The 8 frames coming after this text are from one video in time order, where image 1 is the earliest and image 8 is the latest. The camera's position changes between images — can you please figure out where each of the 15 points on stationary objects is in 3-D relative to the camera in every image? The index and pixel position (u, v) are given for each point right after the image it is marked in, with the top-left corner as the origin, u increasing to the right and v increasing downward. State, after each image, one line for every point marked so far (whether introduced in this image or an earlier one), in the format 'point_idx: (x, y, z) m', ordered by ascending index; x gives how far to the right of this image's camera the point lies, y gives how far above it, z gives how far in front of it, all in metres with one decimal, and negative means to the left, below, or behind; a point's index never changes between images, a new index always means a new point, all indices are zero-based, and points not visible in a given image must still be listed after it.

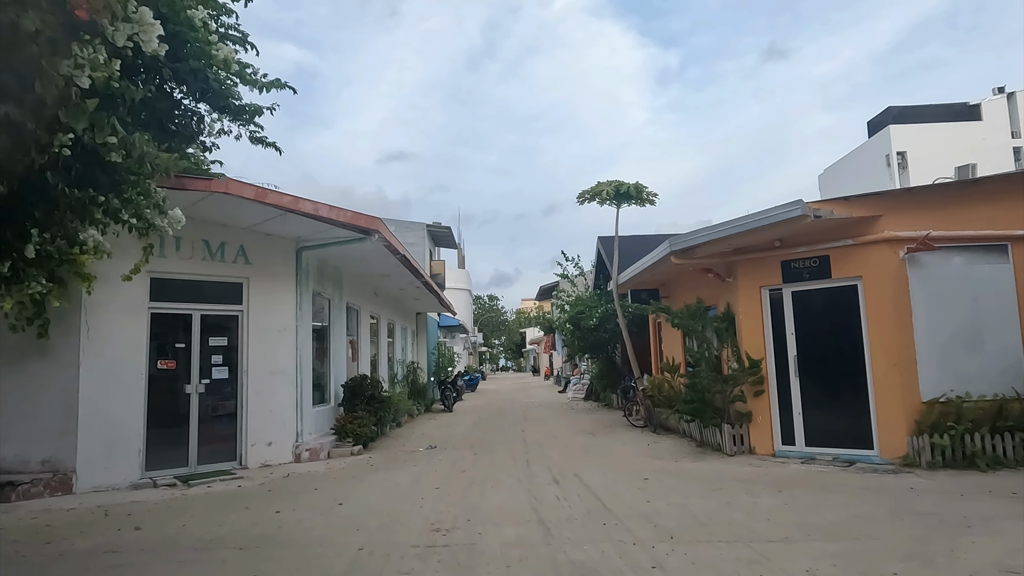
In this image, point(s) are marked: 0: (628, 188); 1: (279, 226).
0: (+2.3, +2.0, +12.9) m
1: (-3.0, +0.8, +8.7) m
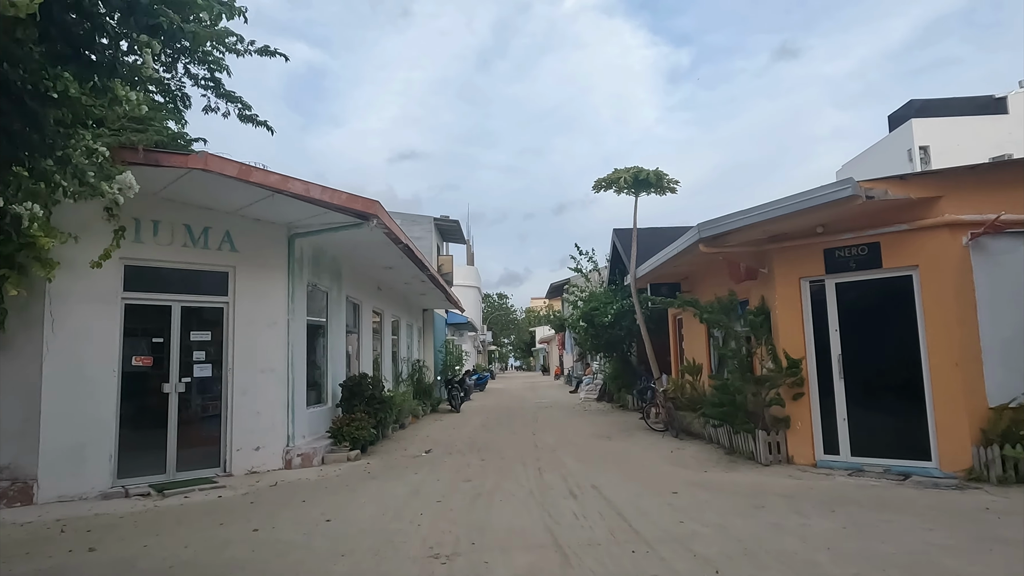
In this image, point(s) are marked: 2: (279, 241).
0: (+2.5, +2.1, +12.1) m
1: (-2.9, +0.9, +7.9) m
2: (-3.0, +0.6, +8.4) m
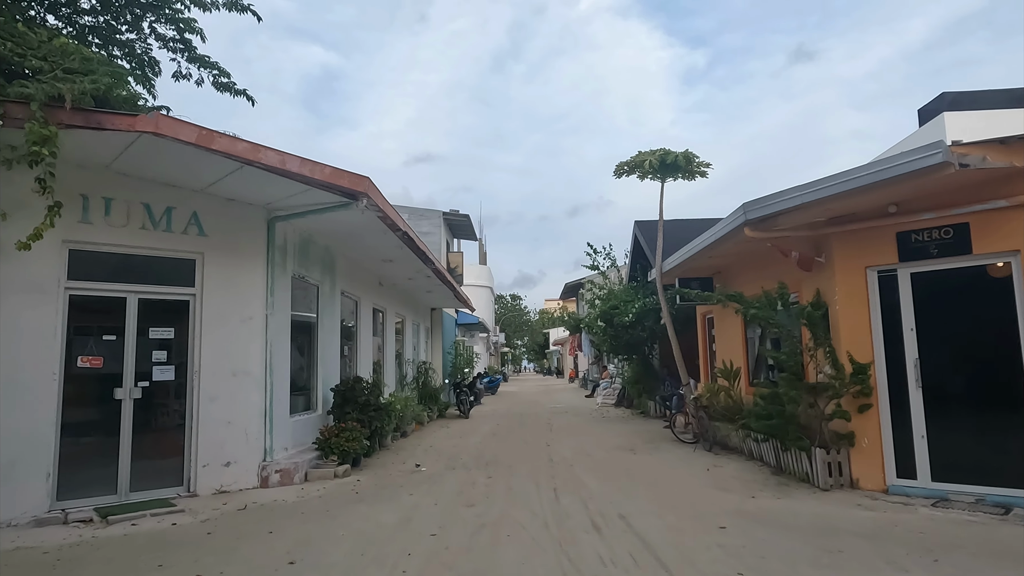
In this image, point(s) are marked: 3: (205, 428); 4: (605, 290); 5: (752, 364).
0: (+2.7, +2.1, +10.9) m
1: (-2.8, +1.0, +6.8) m
2: (-2.8, +0.7, +7.4) m
3: (-3.1, -1.4, +6.8) m
4: (+2.1, 0.0, +15.1) m
5: (+3.3, -1.0, +9.1) m
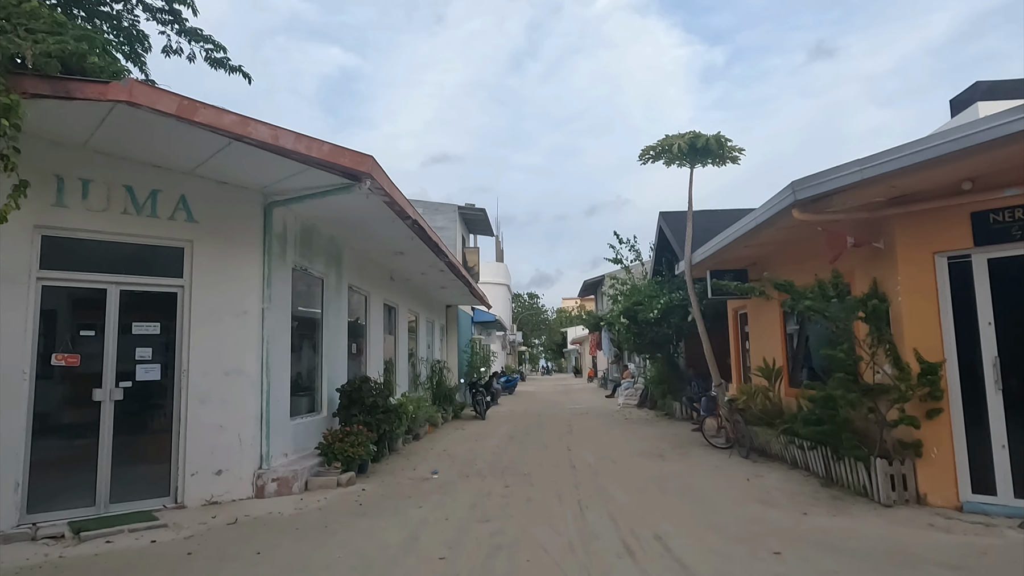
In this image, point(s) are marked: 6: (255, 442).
0: (+2.9, +2.2, +10.1) m
1: (-2.6, +1.1, +6.2) m
2: (-2.6, +0.8, +6.7) m
3: (-2.9, -1.3, +6.1) m
4: (+2.5, +0.1, +14.4) m
5: (+3.5, -0.9, +8.3) m
6: (-2.5, -1.5, +6.5) m
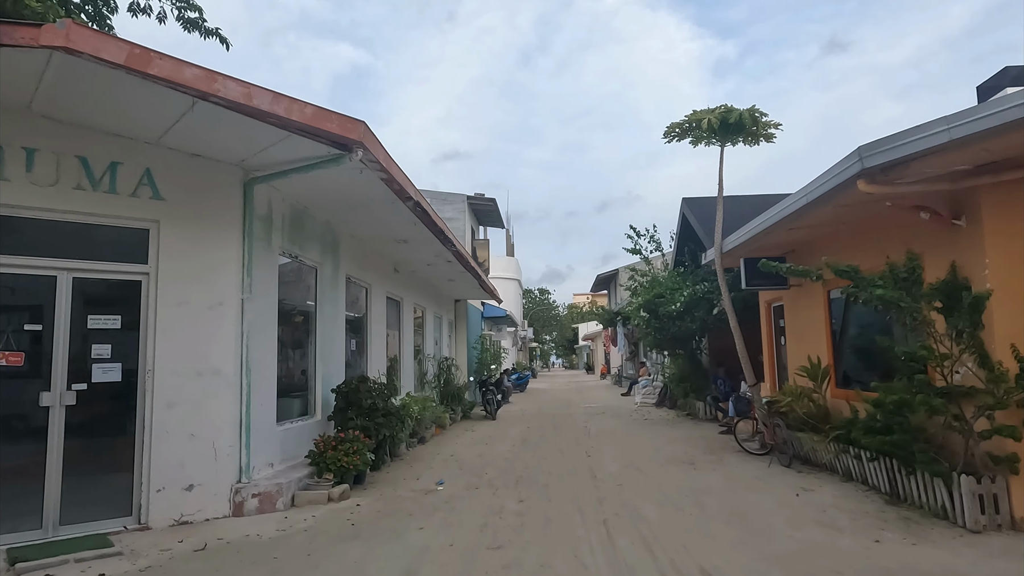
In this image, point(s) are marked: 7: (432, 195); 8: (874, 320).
0: (+3.1, +2.4, +9.2) m
1: (-2.5, +1.2, +5.4) m
2: (-2.5, +0.9, +5.9) m
3: (-2.8, -1.2, +5.3) m
4: (+2.8, +0.2, +13.5) m
5: (+3.7, -0.8, +7.4) m
6: (-2.4, -1.4, +5.7) m
7: (-2.4, +2.7, +19.6) m
8: (+3.8, -0.3, +7.0) m
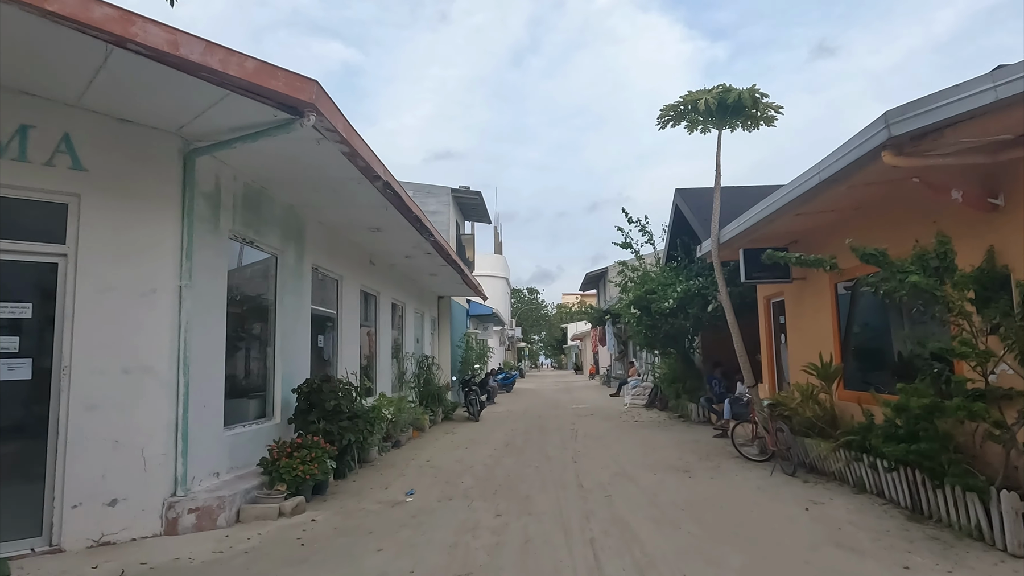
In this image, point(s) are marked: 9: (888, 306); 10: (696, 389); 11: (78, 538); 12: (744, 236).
0: (+2.9, +2.5, +8.5) m
1: (-2.7, +1.3, +4.6) m
2: (-2.7, +1.0, +5.2) m
3: (-3.0, -1.1, +4.6) m
4: (+2.5, +0.3, +12.8) m
5: (+3.5, -0.7, +6.8) m
6: (-2.6, -1.3, +5.0) m
7: (-2.7, +2.8, +18.9) m
8: (+3.6, -0.2, +6.4) m
9: (+3.6, -0.2, +6.3) m
10: (+3.5, -1.9, +12.7) m
11: (-3.0, -1.7, +4.6) m
12: (+2.8, +0.6, +7.9) m
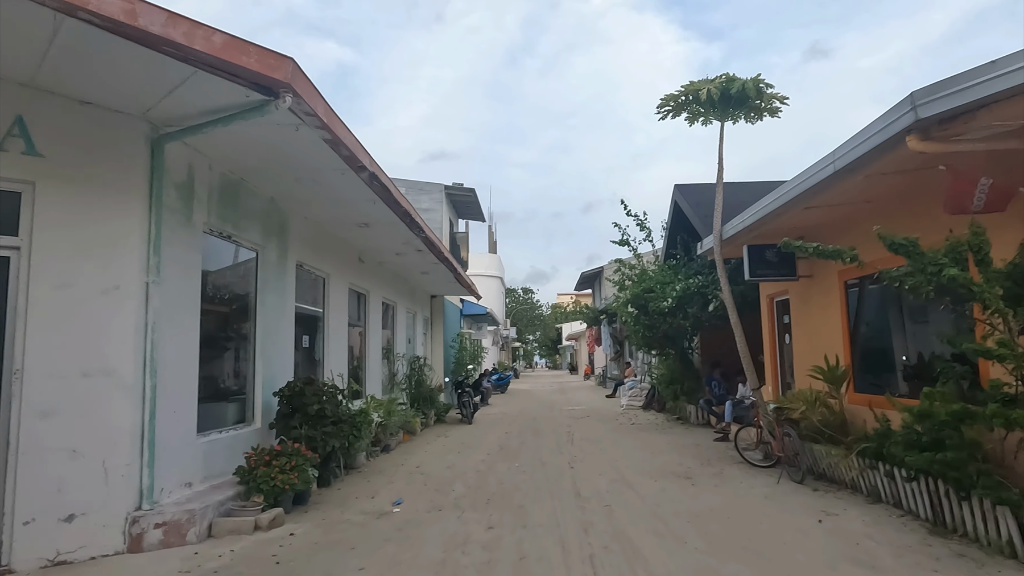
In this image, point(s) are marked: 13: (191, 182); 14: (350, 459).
0: (+2.8, +2.5, +8.2) m
1: (-2.7, +1.4, +4.2) m
2: (-2.7, +1.0, +4.8) m
3: (-3.1, -1.1, +4.2) m
4: (+2.3, +0.3, +12.5) m
5: (+3.4, -0.7, +6.5) m
6: (-2.6, -1.3, +4.6) m
7: (-2.9, +2.9, +18.5) m
8: (+3.6, -0.2, +6.0) m
9: (+3.5, -0.1, +5.9) m
10: (+3.4, -1.9, +12.3) m
11: (-3.0, -1.7, +4.2) m
12: (+2.7, +0.7, +7.6) m
13: (-2.6, +0.9, +5.4) m
14: (-1.8, -1.9, +7.5) m
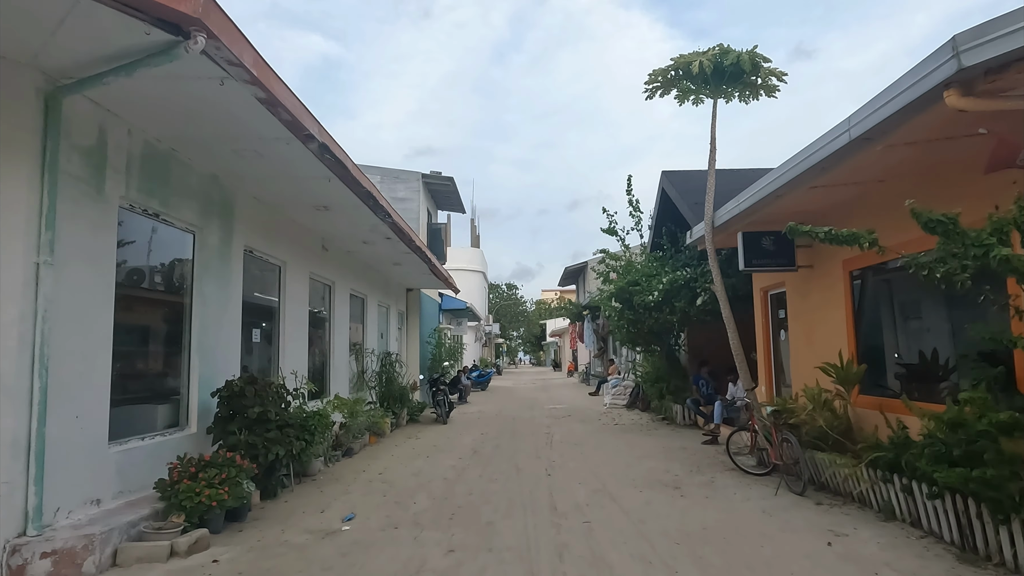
0: (+2.5, +2.6, +7.5) m
1: (-2.9, +1.5, +3.4) m
2: (-3.0, +1.1, +4.0) m
3: (-3.3, -1.0, +3.4) m
4: (+1.9, +0.5, +11.8) m
5: (+3.1, -0.6, +5.8) m
6: (-2.9, -1.2, +3.8) m
7: (-3.4, +3.1, +17.7) m
8: (+3.3, -0.1, +5.4) m
9: (+3.3, -0.1, +5.3) m
10: (+3.0, -1.8, +11.7) m
11: (-3.2, -1.6, +3.4) m
12: (+2.4, +0.7, +6.9) m
13: (-2.8, +1.0, +4.6) m
14: (-2.1, -1.8, +6.8) m
